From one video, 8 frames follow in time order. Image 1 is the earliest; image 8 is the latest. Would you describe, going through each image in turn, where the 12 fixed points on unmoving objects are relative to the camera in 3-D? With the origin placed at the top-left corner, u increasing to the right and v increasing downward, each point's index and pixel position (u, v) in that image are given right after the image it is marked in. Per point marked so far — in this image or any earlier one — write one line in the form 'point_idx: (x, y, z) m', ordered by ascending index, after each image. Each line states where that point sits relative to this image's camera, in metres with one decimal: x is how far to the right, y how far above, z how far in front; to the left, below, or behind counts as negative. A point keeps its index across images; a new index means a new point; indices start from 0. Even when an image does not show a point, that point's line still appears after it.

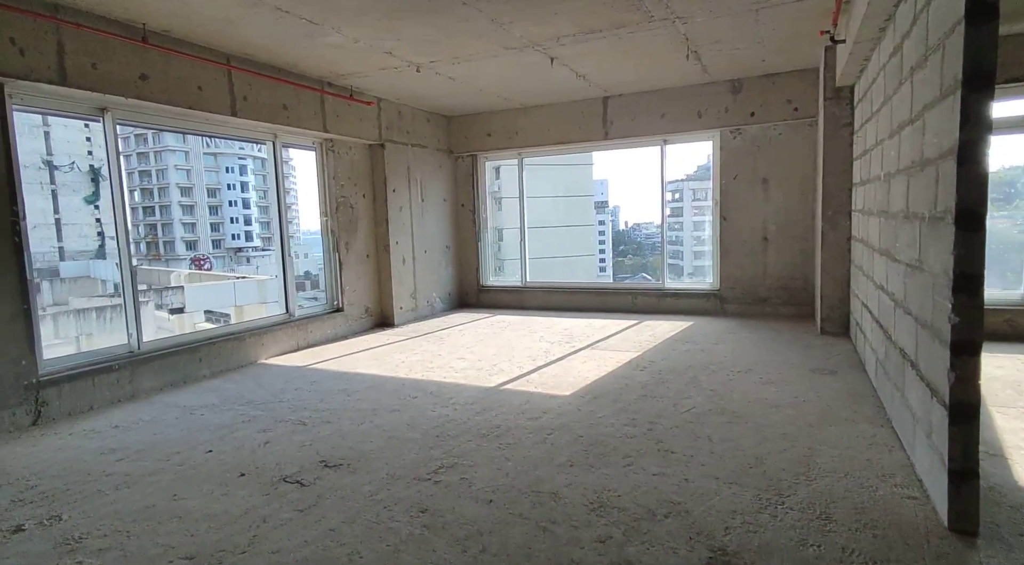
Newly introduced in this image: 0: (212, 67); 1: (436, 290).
0: (-2.3, +1.7, +4.9) m
1: (-0.9, -0.1, +7.5) m
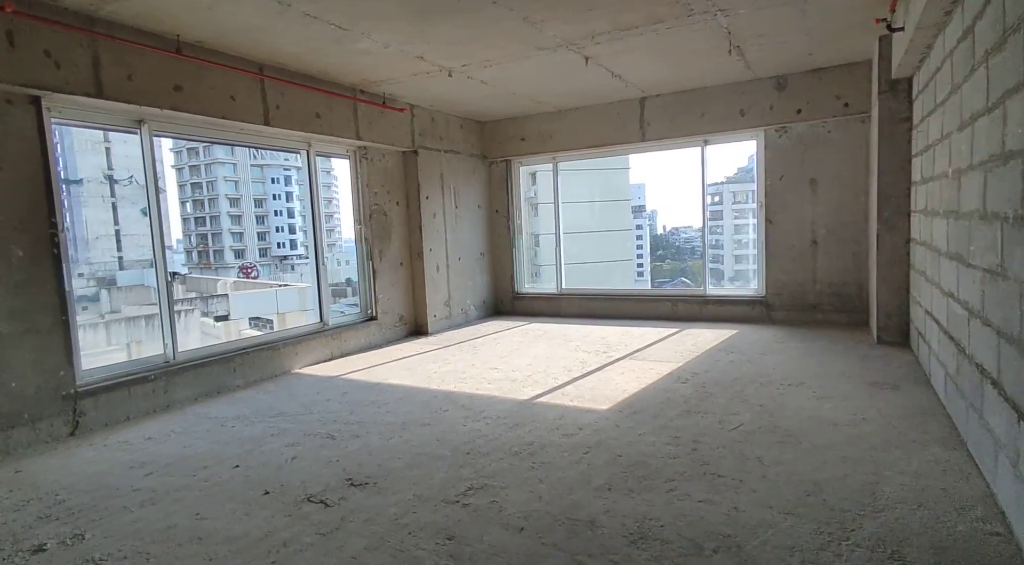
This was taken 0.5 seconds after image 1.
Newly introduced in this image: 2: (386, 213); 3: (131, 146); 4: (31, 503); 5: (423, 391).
0: (-2.1, +1.6, +4.9) m
1: (-0.5, -0.2, +7.4) m
2: (-1.3, +0.7, +6.4) m
3: (-2.7, +0.9, +4.4) m
4: (-2.3, -1.0, +2.9) m
5: (-0.6, -0.8, +4.4) m
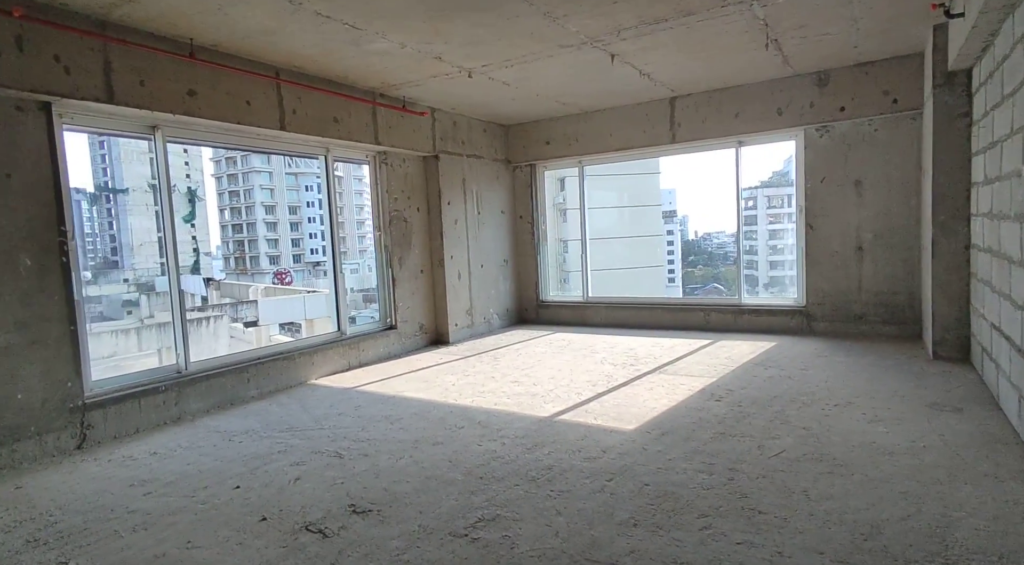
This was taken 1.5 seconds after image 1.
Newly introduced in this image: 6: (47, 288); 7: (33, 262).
0: (-1.9, +1.6, +4.8) m
1: (-0.2, -0.3, +7.2) m
2: (-1.1, +0.6, +6.3) m
3: (-2.5, +0.9, +4.3) m
4: (-2.2, -1.1, +2.8) m
5: (-0.5, -0.8, +4.2) m
6: (-2.8, 0.0, +3.8) m
7: (-2.9, +0.1, +3.7) m
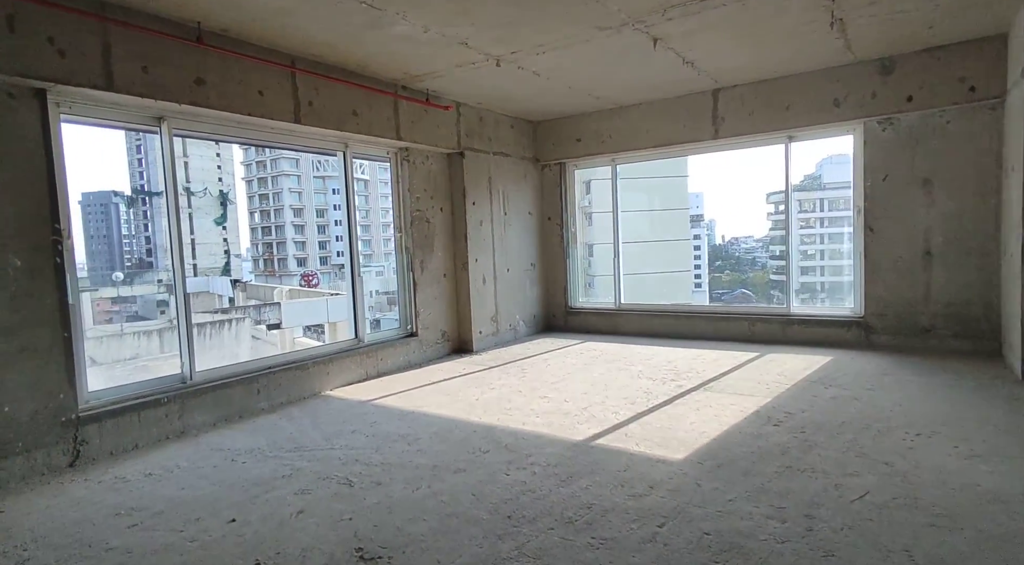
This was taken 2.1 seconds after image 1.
0: (-1.7, +1.5, +4.4) m
1: (+0.1, -0.3, +6.8) m
2: (-0.8, +0.6, +5.9) m
3: (-2.3, +0.9, +4.0) m
4: (-2.1, -1.1, +2.4) m
5: (-0.3, -0.9, +3.8) m
6: (-2.7, 0.0, +3.5) m
7: (-2.7, +0.1, +3.4) m
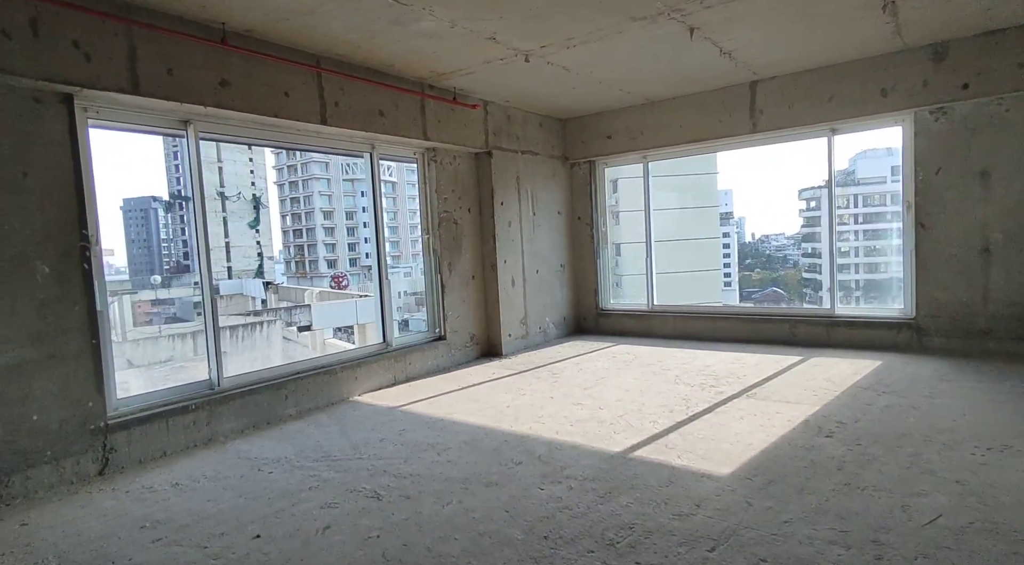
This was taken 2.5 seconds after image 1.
0: (-1.5, +1.5, +4.4) m
1: (+0.4, -0.3, +6.7) m
2: (-0.5, +0.6, +5.8) m
3: (-2.1, +0.8, +3.9) m
4: (-1.9, -1.1, +2.4) m
5: (-0.1, -0.9, +3.6) m
6: (-2.5, -0.1, +3.4) m
7: (-2.5, +0.1, +3.4) m
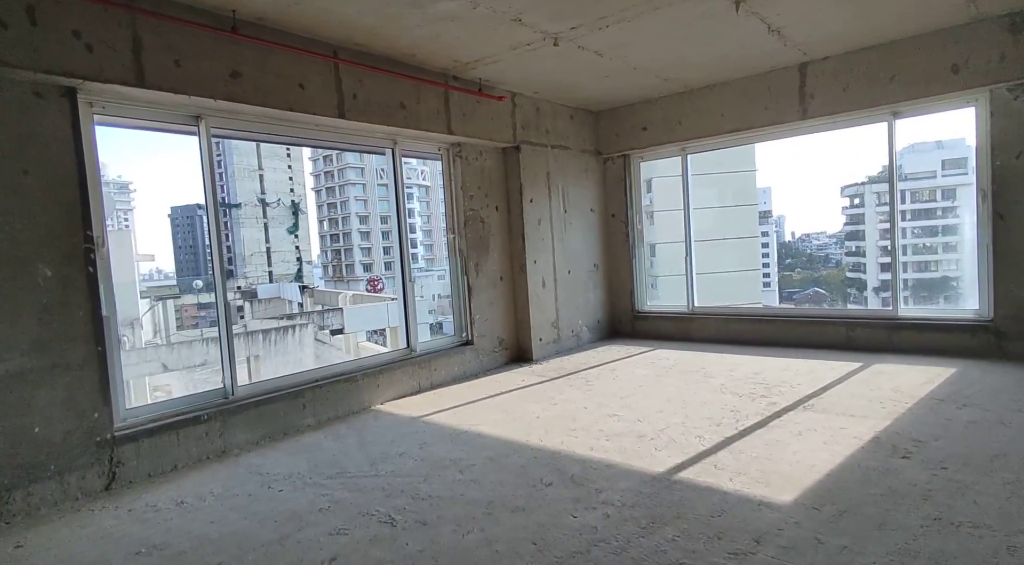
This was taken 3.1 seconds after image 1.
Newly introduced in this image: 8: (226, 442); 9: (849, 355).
0: (-1.3, +1.5, +4.1) m
1: (+0.7, -0.3, +6.3) m
2: (-0.2, +0.6, +5.5) m
3: (-2.0, +0.8, +3.7) m
4: (-1.8, -1.1, +2.2) m
5: (+0.1, -0.9, +3.3) m
6: (-2.3, -0.1, +3.2) m
7: (-2.4, 0.0, +3.2) m
8: (-1.7, -1.0, +3.8) m
9: (+2.7, -0.6, +4.8) m
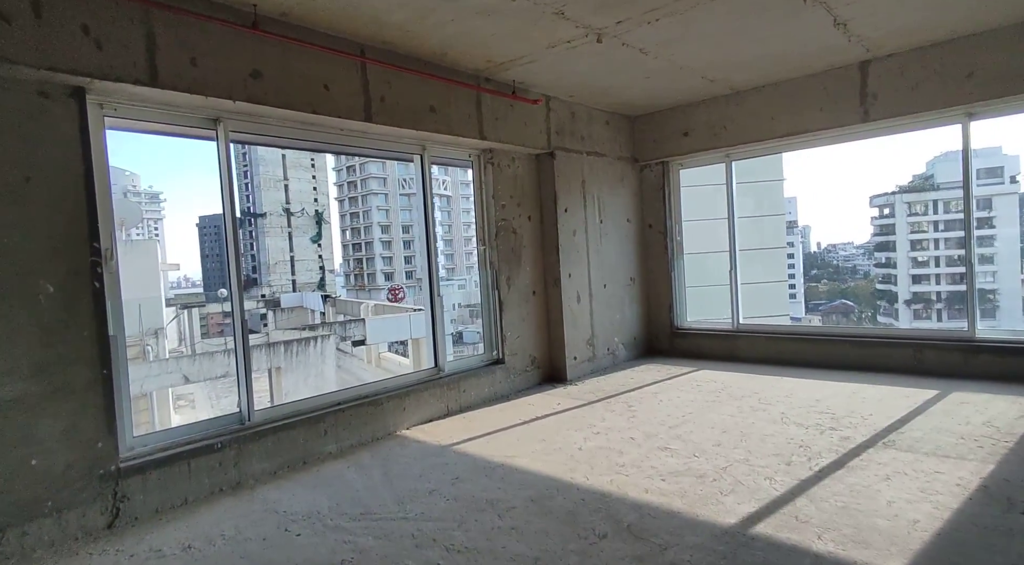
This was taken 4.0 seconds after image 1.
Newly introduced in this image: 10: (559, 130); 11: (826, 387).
0: (-1.1, +1.4, +3.8) m
1: (+1.0, -0.5, +5.9) m
2: (0.0, +0.4, +5.2) m
3: (-1.7, +0.7, +3.4) m
4: (-1.6, -1.2, +1.8) m
5: (+0.3, -1.0, +3.0) m
6: (-2.1, -0.2, +3.0) m
7: (-2.2, 0.0, +2.9) m
8: (-1.5, -1.1, +3.5) m
9: (+2.9, -0.7, +4.4) m
10: (+0.4, +1.3, +5.3) m
11: (+2.3, -0.7, +4.4) m
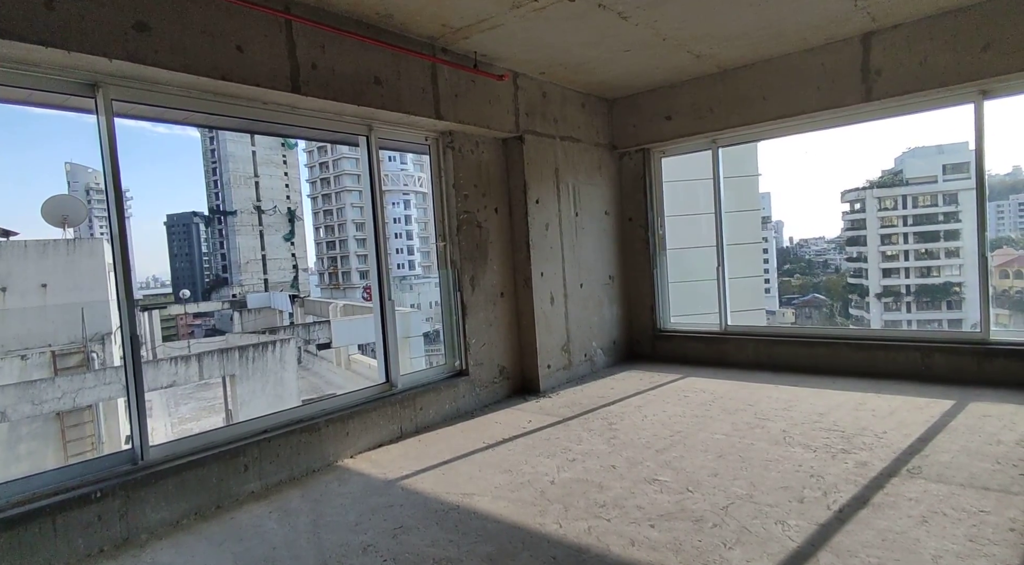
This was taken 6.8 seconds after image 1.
0: (-1.3, +1.4, +3.2) m
1: (+0.7, -0.5, +5.4) m
2: (-0.2, +0.4, +4.6) m
3: (-1.9, +0.7, +2.8) m
4: (-1.8, -1.2, +1.2) m
5: (+0.1, -1.0, +2.4) m
6: (-2.3, -0.2, +2.3) m
7: (-2.4, -0.1, +2.3) m
8: (-1.7, -1.1, +2.8) m
9: (+2.7, -0.7, +3.9) m
10: (+0.1, +1.3, +4.7) m
11: (+2.0, -0.7, +3.9) m
